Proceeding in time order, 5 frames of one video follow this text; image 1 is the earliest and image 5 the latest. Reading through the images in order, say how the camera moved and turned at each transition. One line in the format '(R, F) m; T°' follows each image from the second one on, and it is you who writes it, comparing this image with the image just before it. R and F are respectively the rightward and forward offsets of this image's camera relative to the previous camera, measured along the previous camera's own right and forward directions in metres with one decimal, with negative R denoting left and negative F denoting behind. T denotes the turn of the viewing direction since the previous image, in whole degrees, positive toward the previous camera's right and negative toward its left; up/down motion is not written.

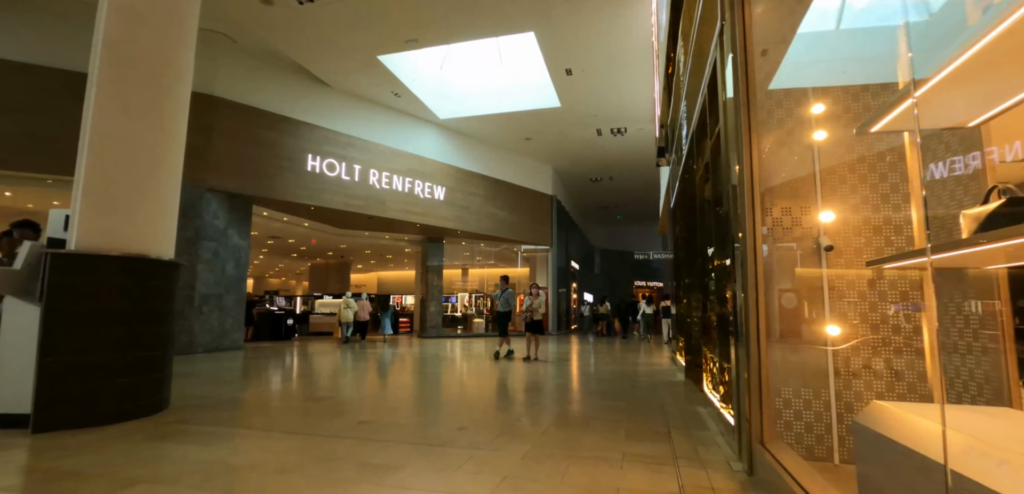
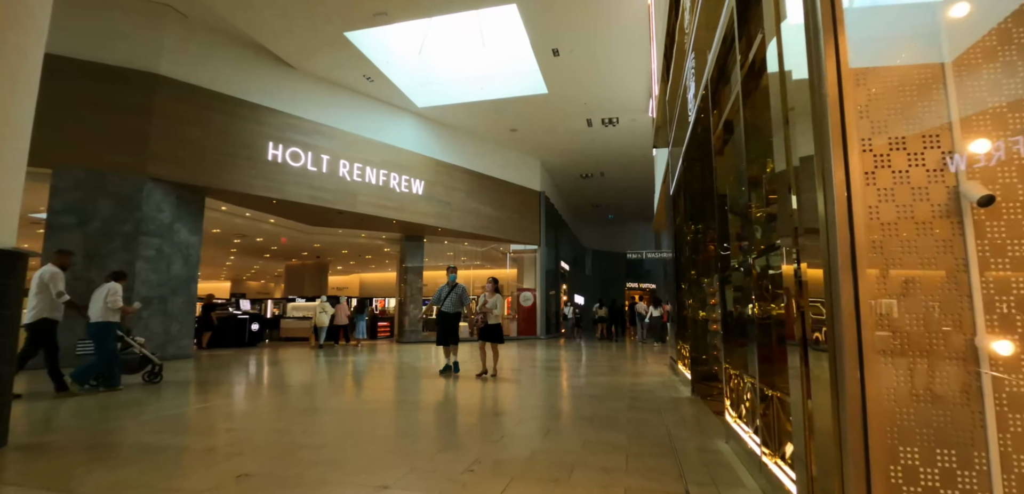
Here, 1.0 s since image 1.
(+0.2, +0.9) m; +1°
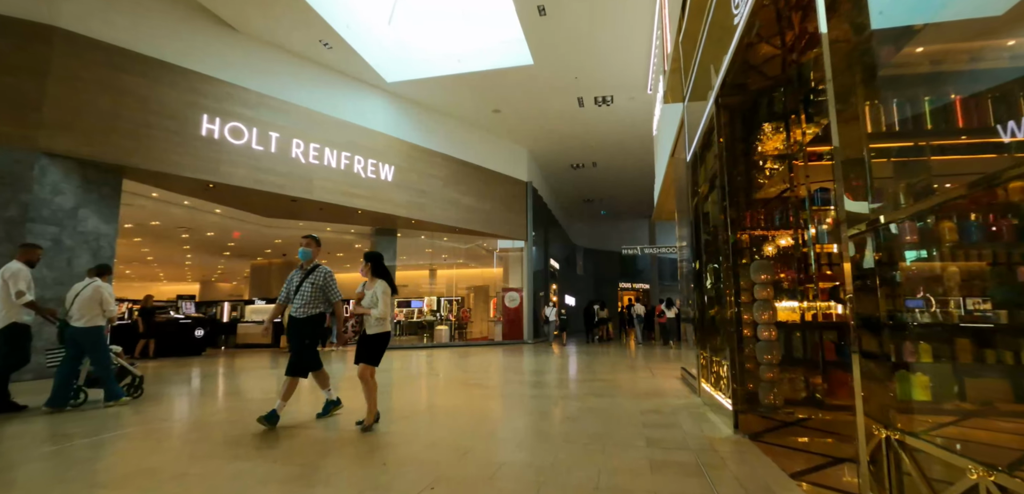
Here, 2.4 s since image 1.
(+0.2, +1.3) m; +1°
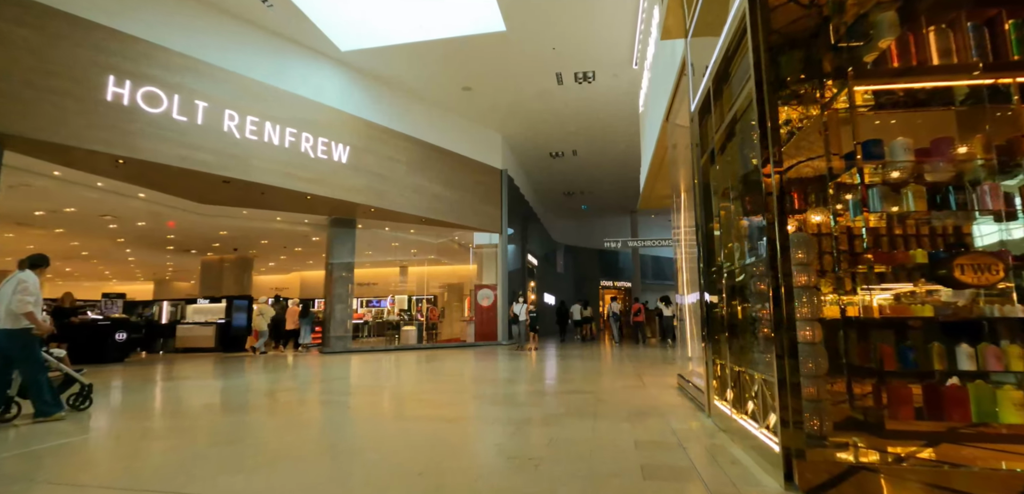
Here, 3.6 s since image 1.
(+0.2, +1.1) m; +2°
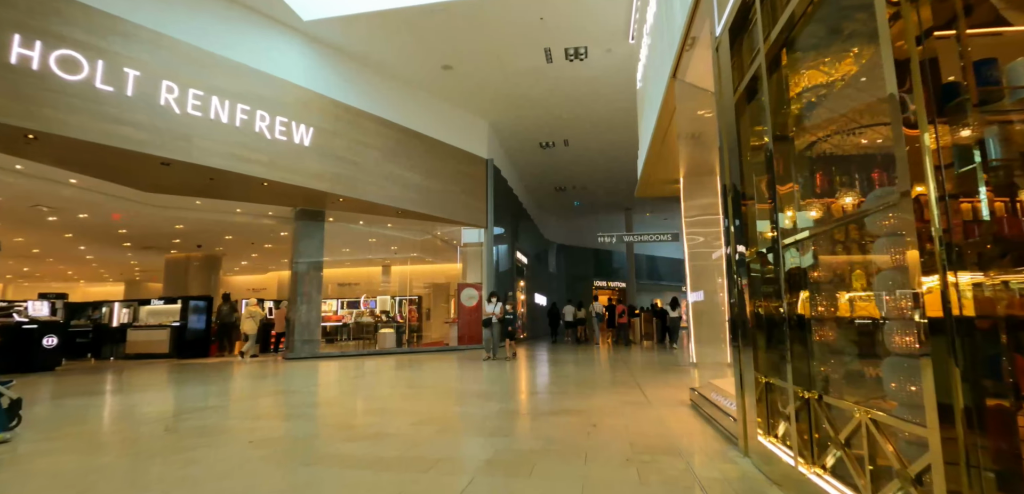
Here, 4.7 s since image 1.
(+0.2, +0.9) m; +1°
